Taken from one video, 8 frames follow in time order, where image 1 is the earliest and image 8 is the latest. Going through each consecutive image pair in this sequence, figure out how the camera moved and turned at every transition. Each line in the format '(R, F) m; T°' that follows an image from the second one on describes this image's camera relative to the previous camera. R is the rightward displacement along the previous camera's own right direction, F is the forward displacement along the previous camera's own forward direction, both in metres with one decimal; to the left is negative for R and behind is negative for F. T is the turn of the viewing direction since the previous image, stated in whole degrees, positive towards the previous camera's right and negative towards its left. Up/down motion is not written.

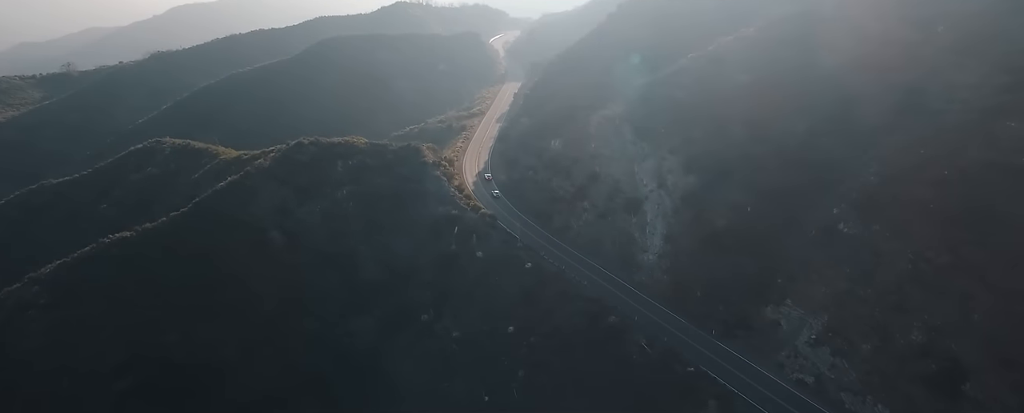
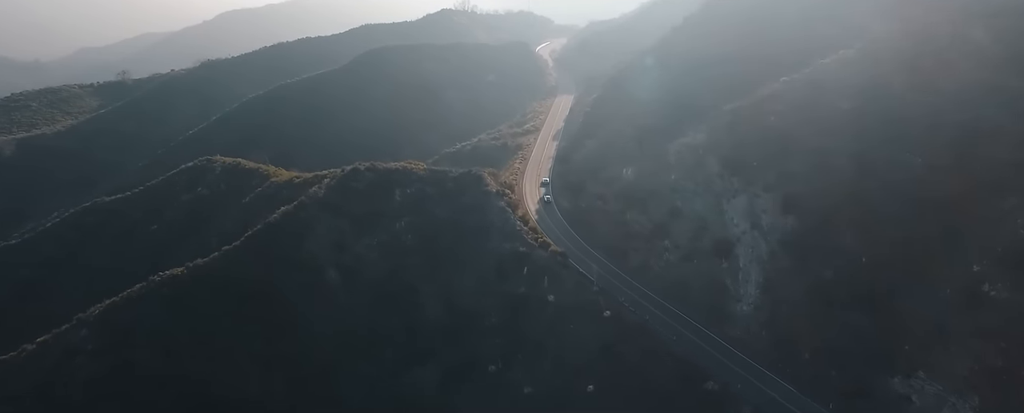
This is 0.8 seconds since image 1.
(-1.5, +2.7) m; -3°
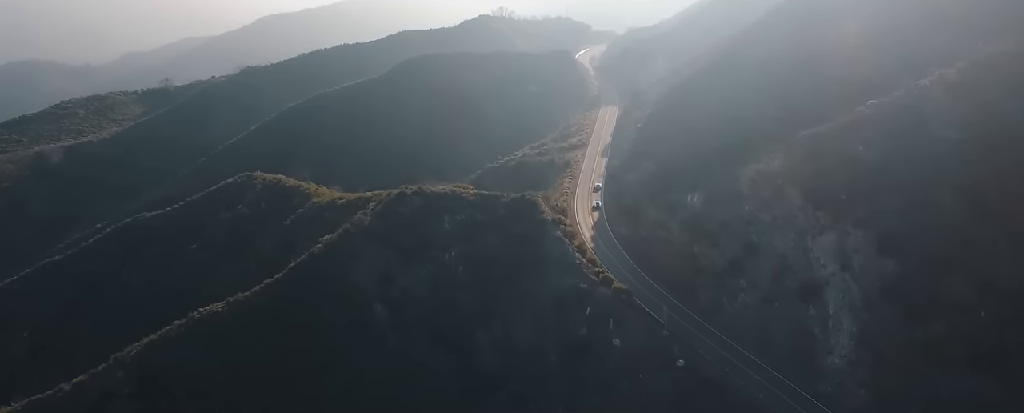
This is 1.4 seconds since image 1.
(-1.2, +2.3) m; -3°
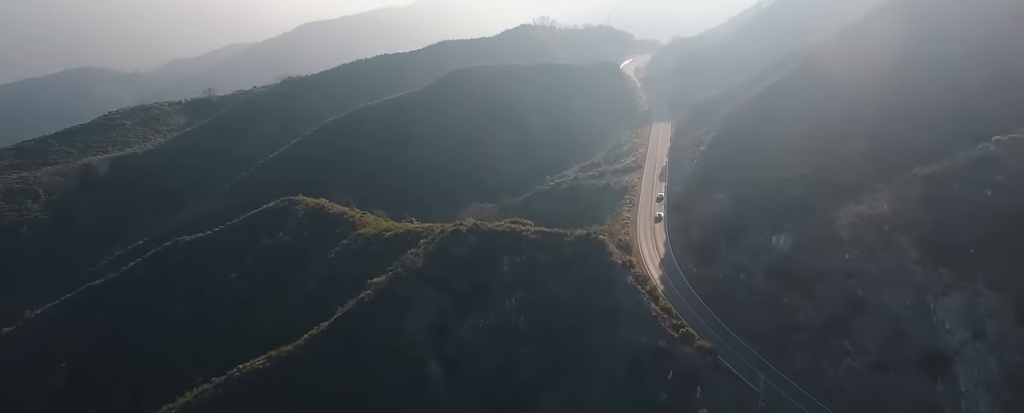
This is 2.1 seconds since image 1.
(-1.3, +3.0) m; -3°
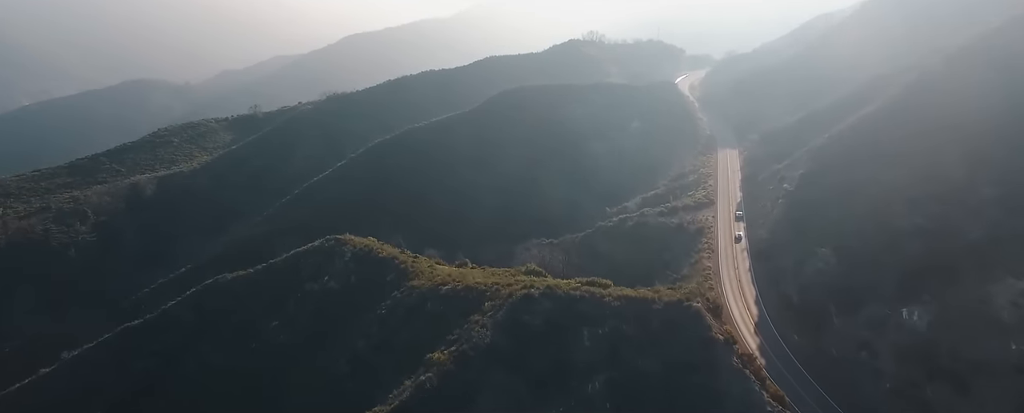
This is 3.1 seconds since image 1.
(-1.6, +4.2) m; -3°
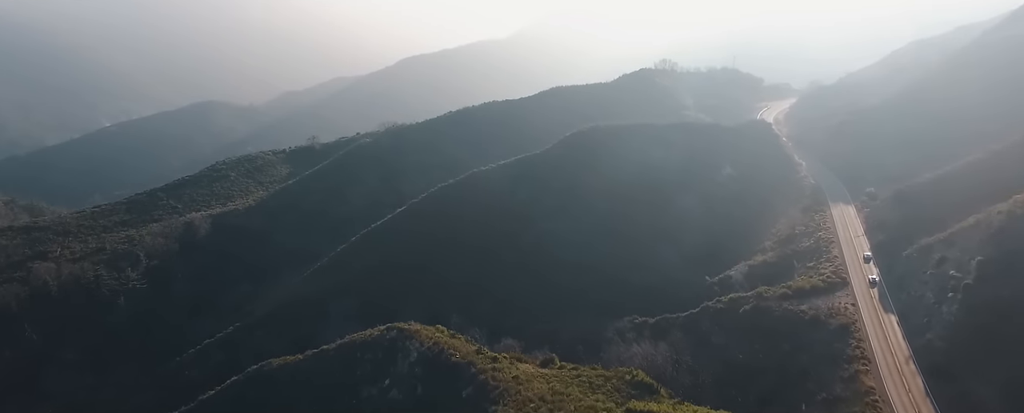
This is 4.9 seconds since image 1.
(-2.5, +7.9) m; -4°
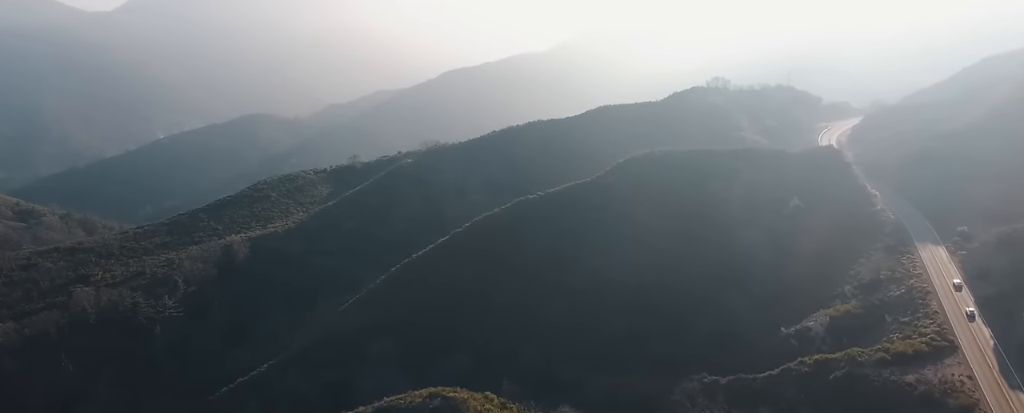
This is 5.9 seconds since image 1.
(-1.1, +4.6) m; -3°
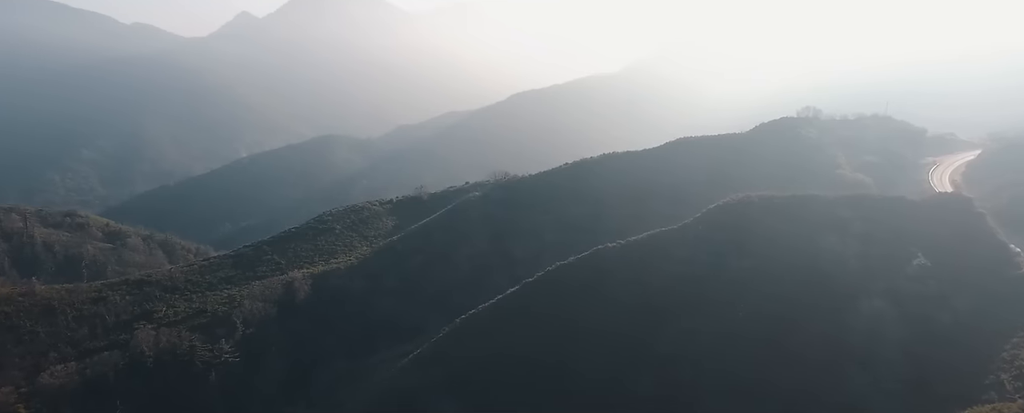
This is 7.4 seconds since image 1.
(-1.1, +7.2) m; -5°
